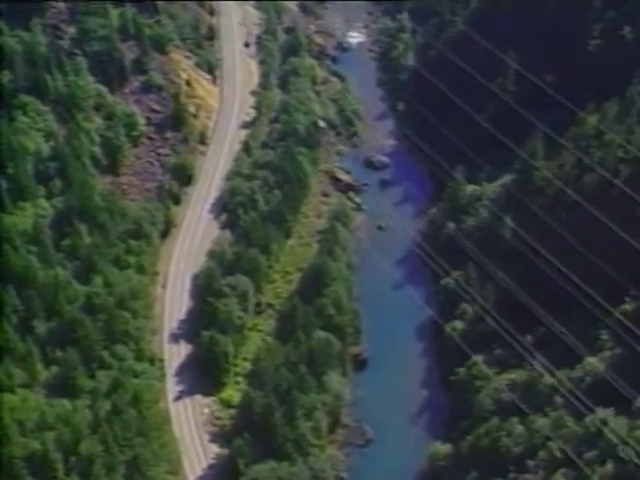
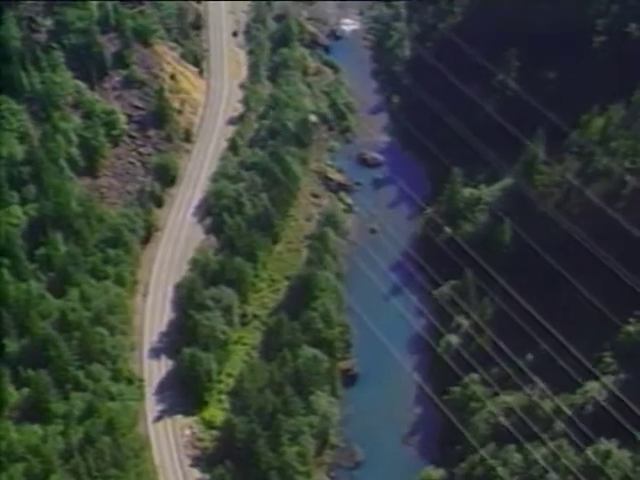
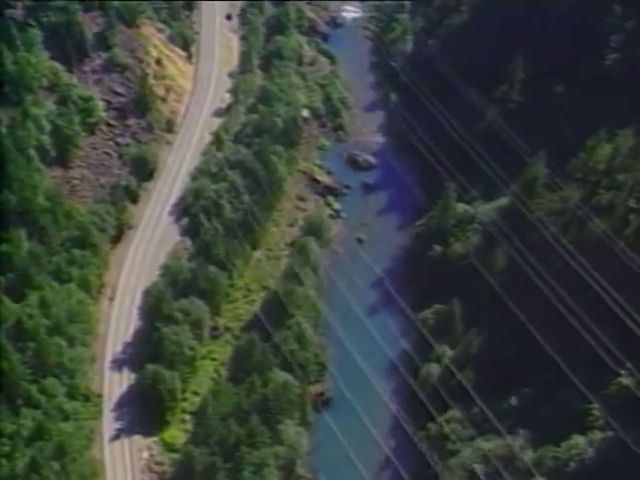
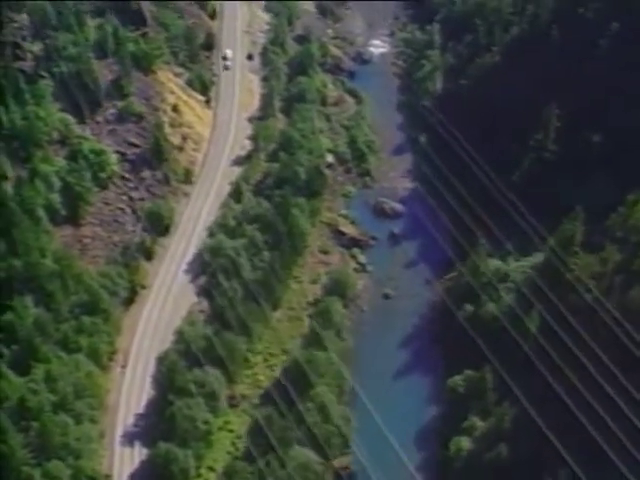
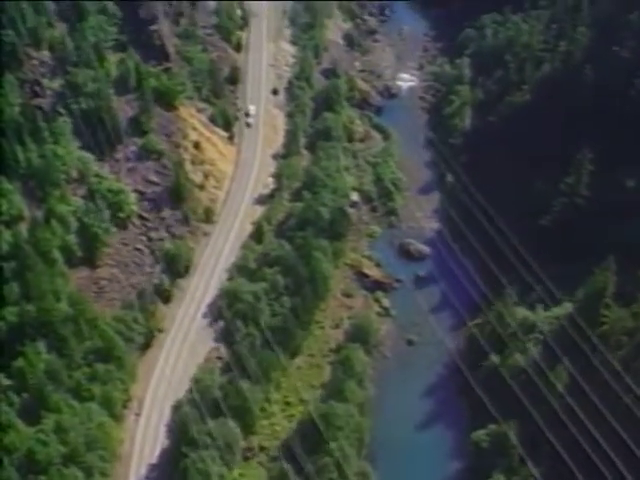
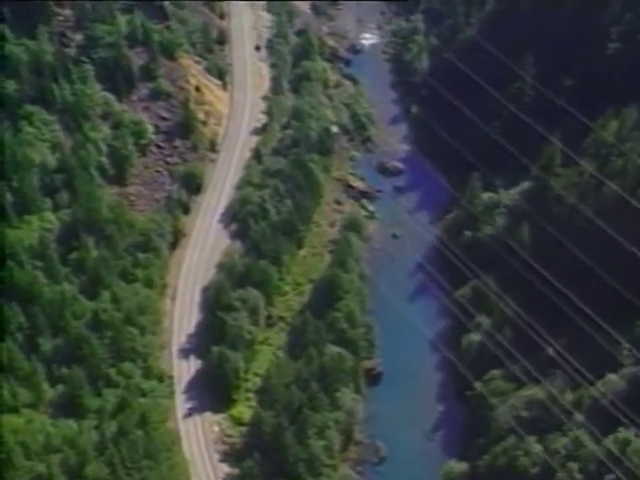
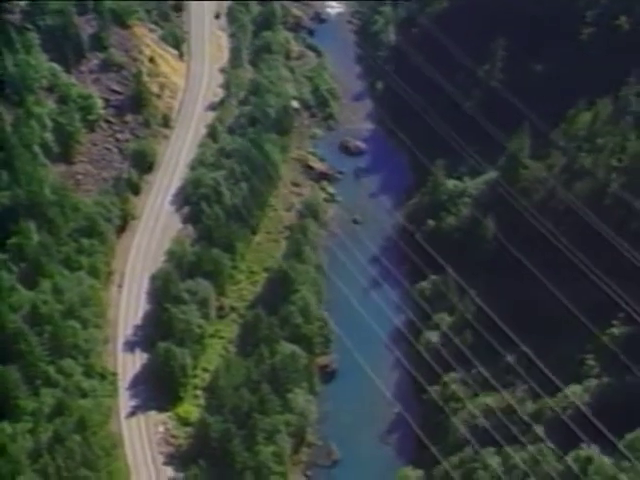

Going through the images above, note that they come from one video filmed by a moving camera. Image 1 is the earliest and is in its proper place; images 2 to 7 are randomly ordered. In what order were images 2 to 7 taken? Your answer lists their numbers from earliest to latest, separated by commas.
6, 2, 7, 3, 4, 5
